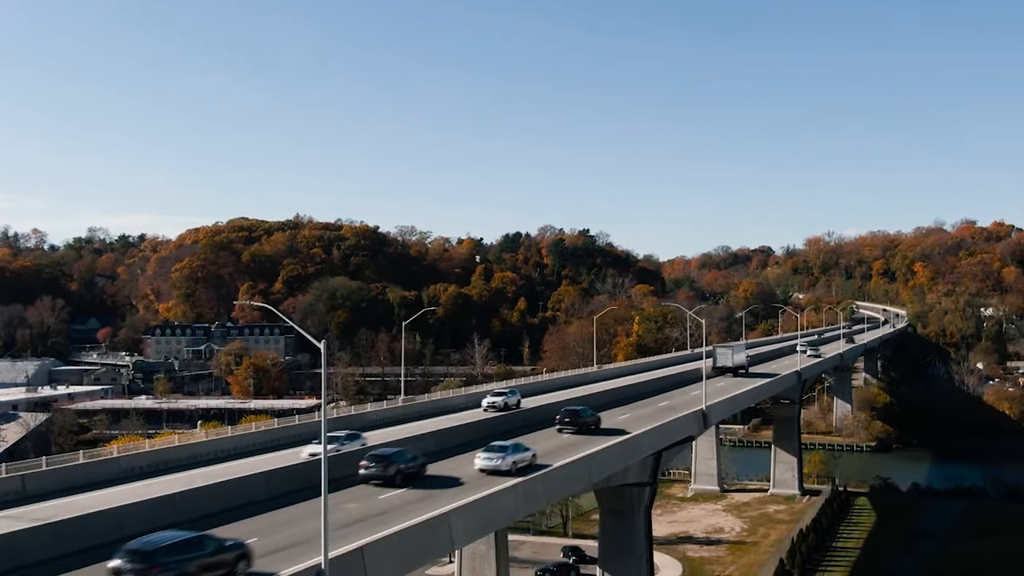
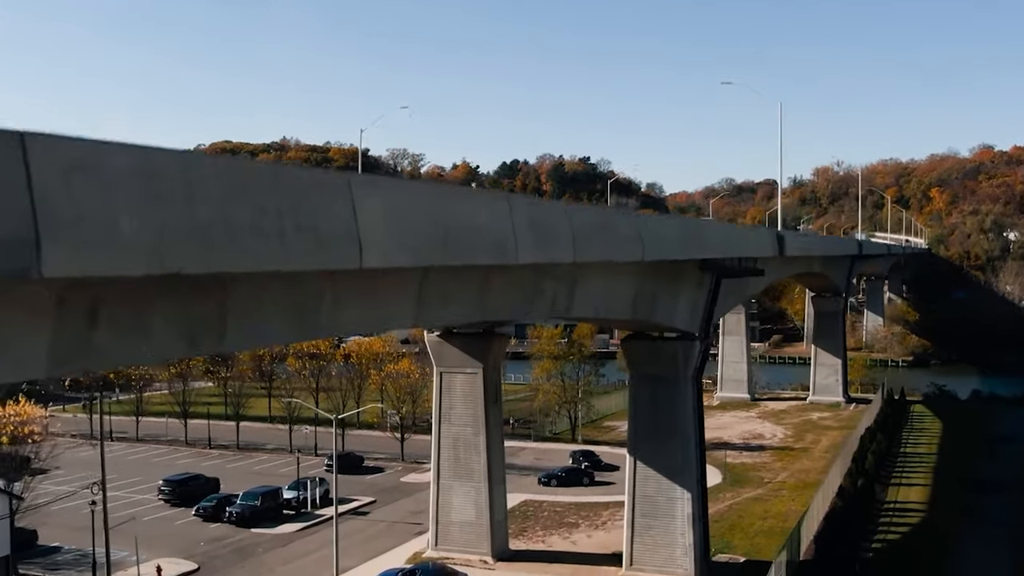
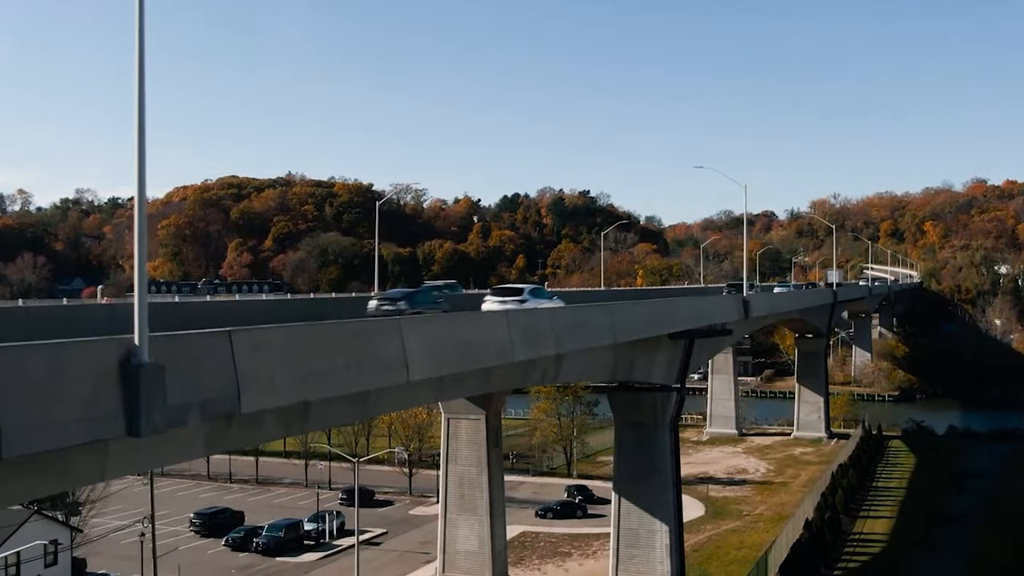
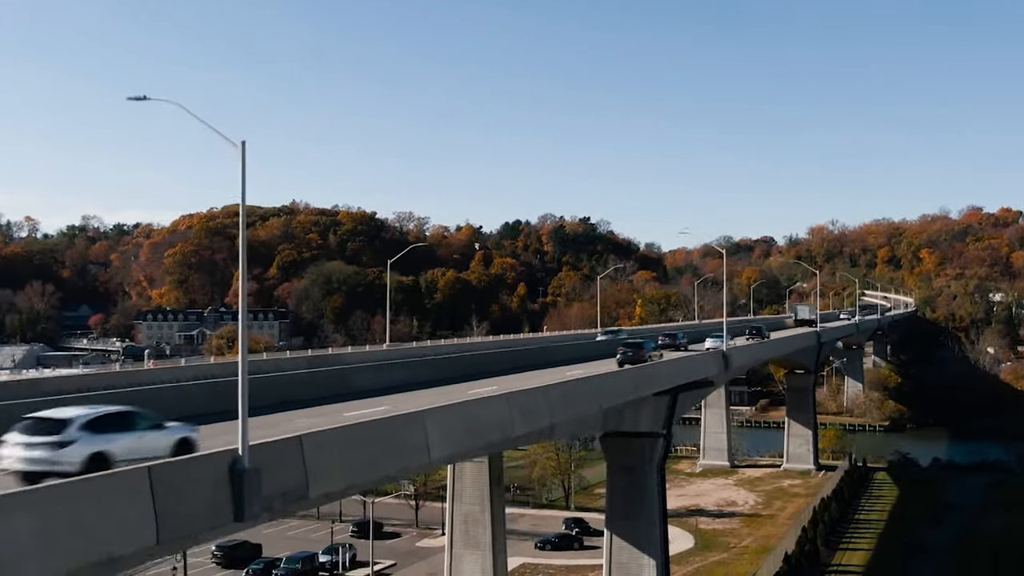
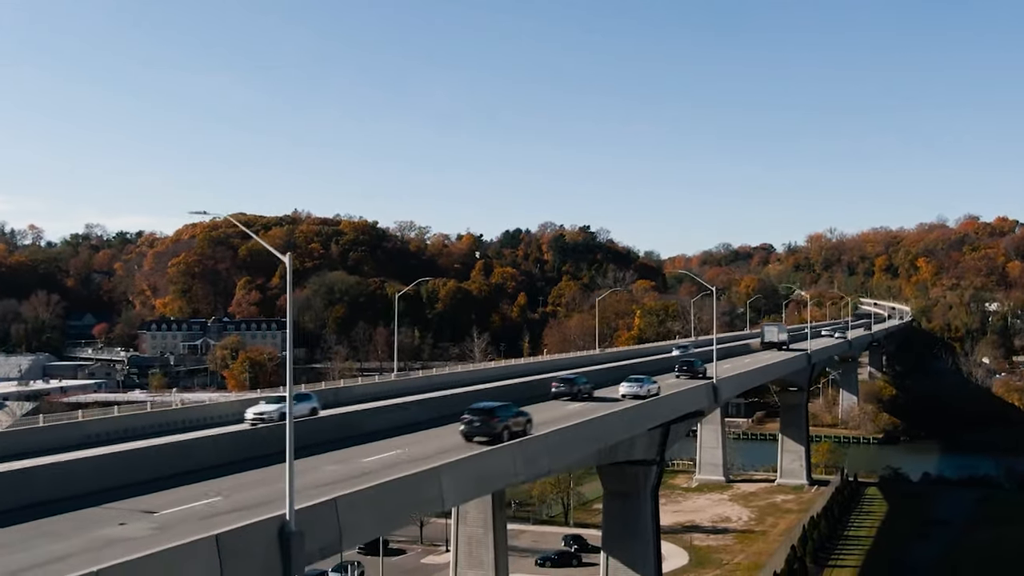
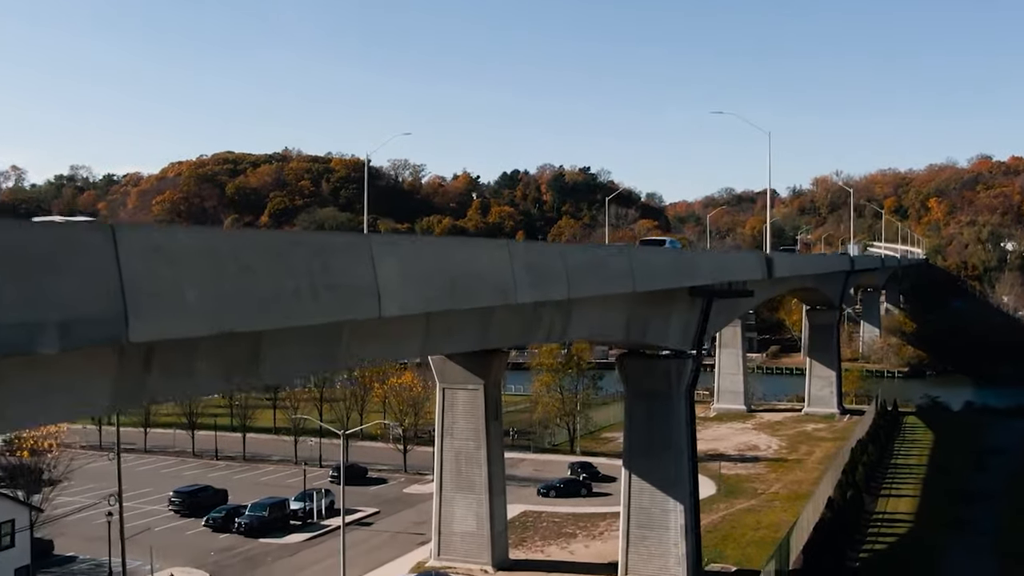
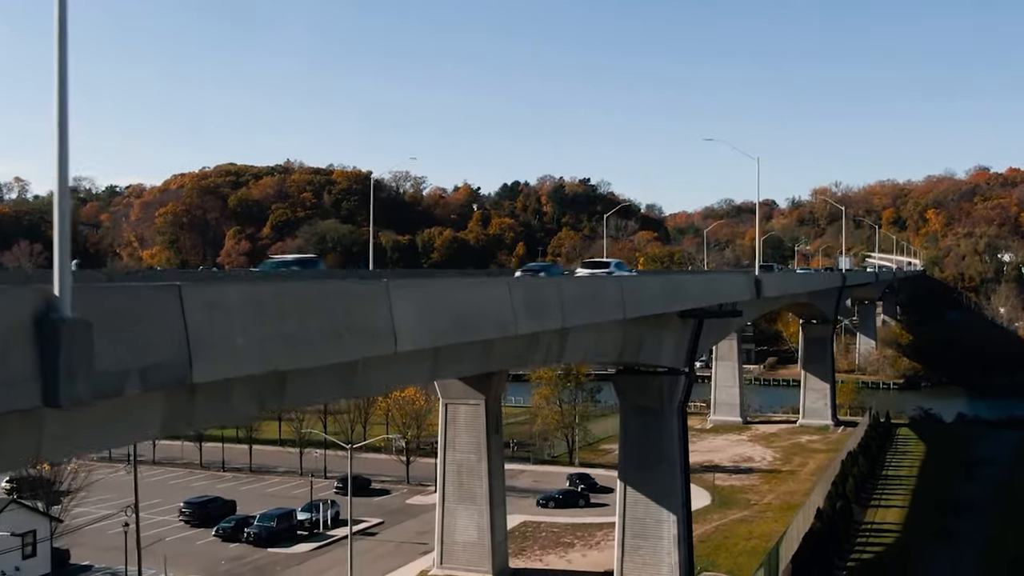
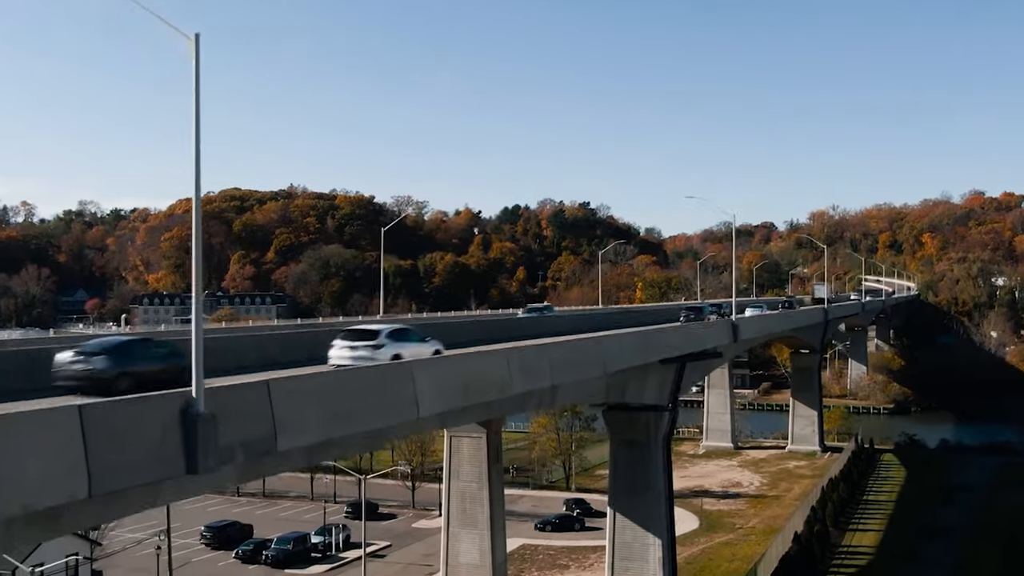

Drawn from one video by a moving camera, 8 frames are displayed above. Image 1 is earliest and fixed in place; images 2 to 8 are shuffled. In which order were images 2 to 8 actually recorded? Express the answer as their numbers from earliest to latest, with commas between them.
5, 4, 8, 3, 7, 6, 2
